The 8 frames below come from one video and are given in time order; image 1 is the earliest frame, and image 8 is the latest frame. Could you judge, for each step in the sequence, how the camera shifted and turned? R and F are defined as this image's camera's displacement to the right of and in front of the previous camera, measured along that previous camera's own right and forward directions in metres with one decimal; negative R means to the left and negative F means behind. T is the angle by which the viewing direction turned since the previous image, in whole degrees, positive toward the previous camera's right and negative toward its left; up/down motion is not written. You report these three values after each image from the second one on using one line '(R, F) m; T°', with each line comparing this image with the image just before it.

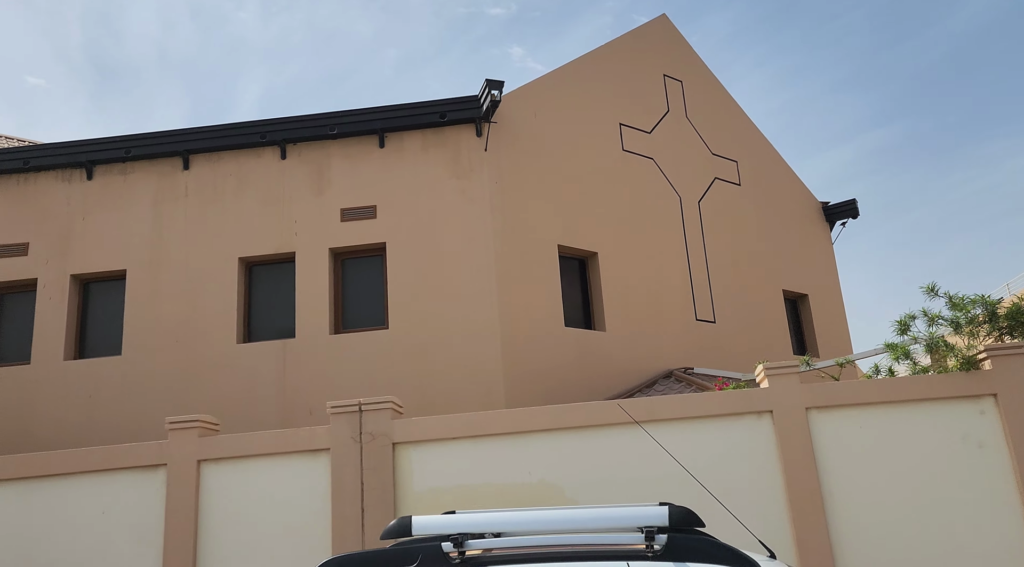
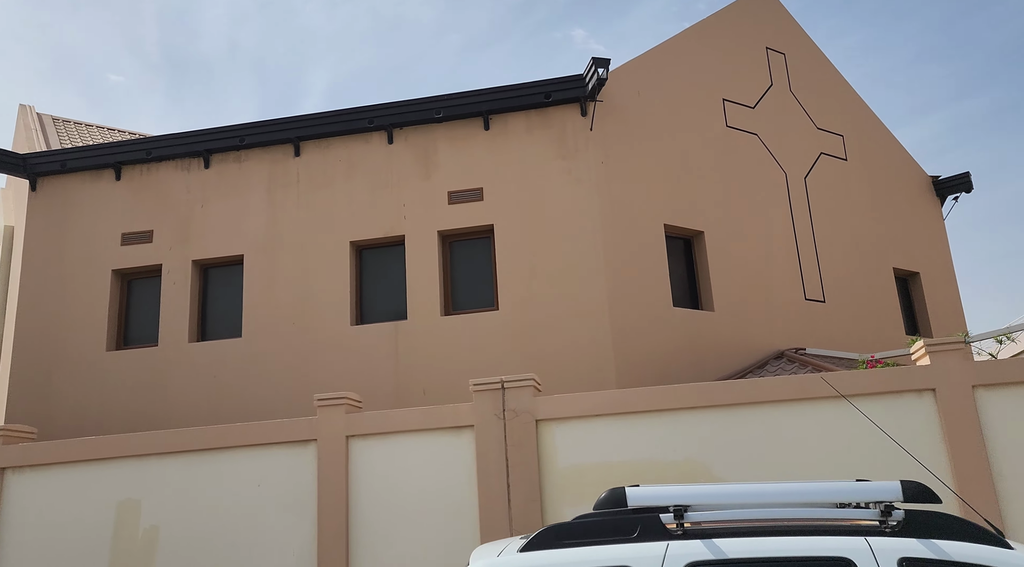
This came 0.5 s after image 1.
(-0.4, 0.0) m; -5°
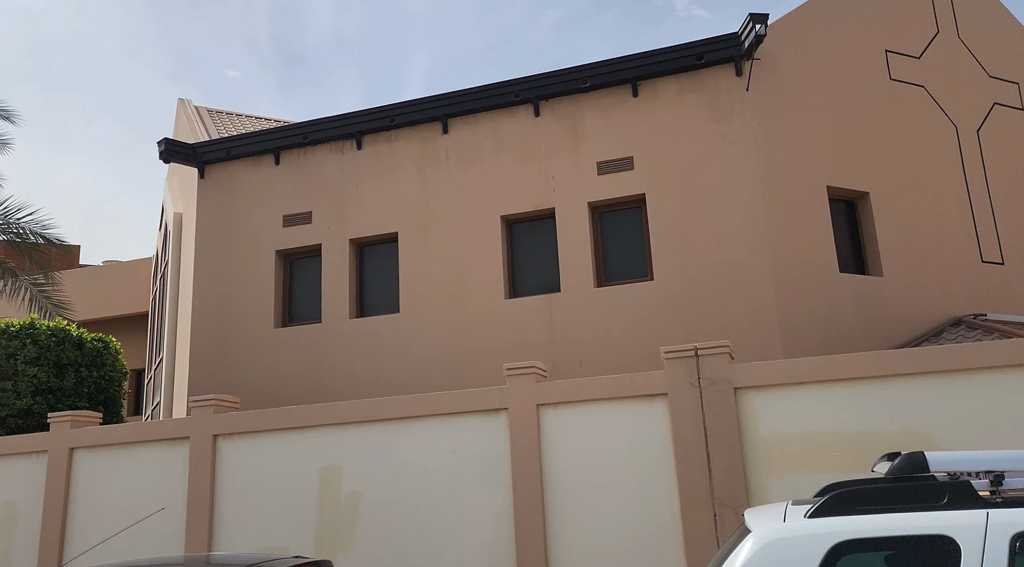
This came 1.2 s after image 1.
(-0.4, 0.0) m; -8°
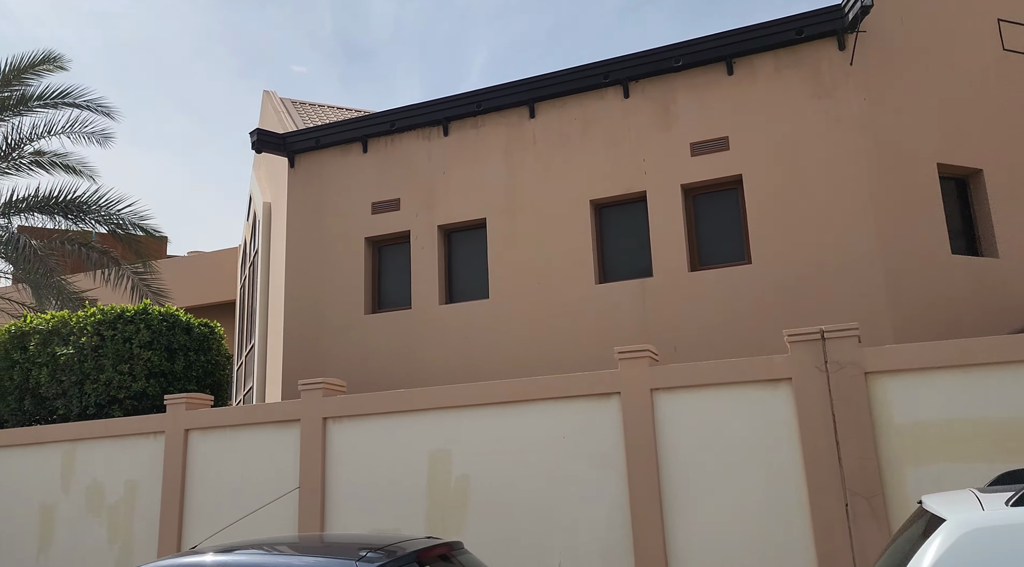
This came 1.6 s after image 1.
(-0.3, +0.1) m; -5°
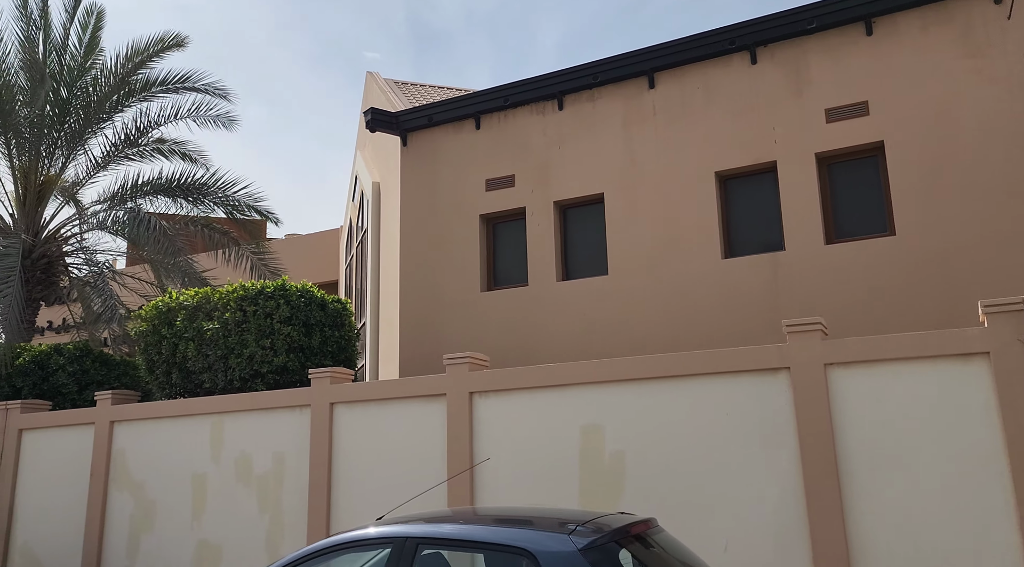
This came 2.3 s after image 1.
(-0.5, +0.1) m; -6°
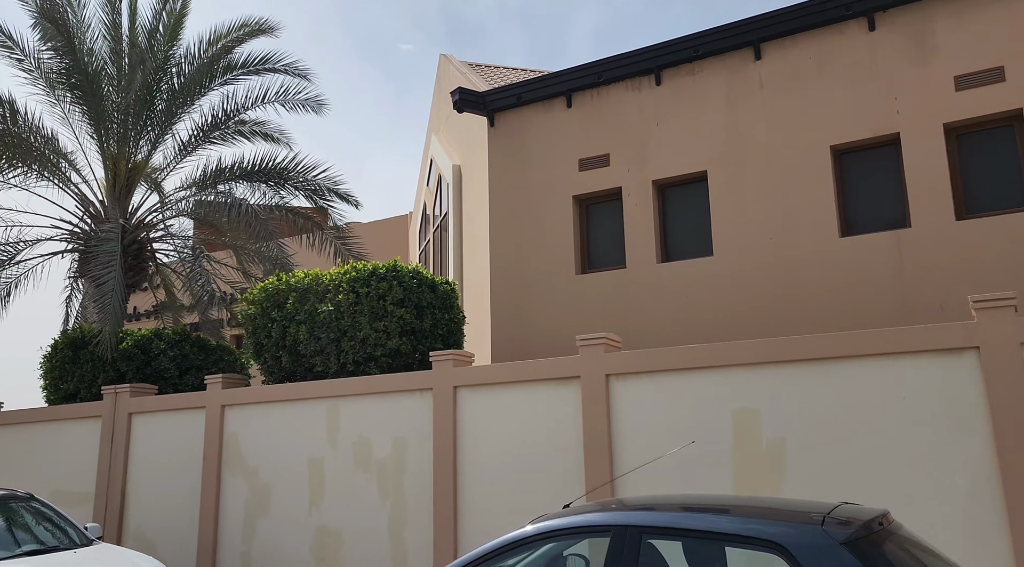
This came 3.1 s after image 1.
(-0.7, +0.3) m; -3°
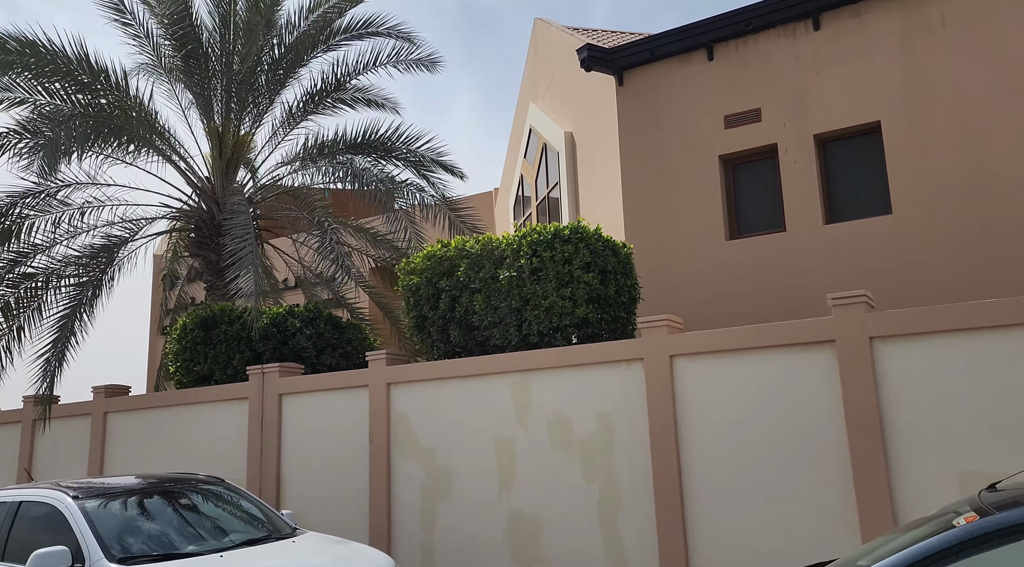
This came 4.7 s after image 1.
(-1.5, +0.8) m; -3°
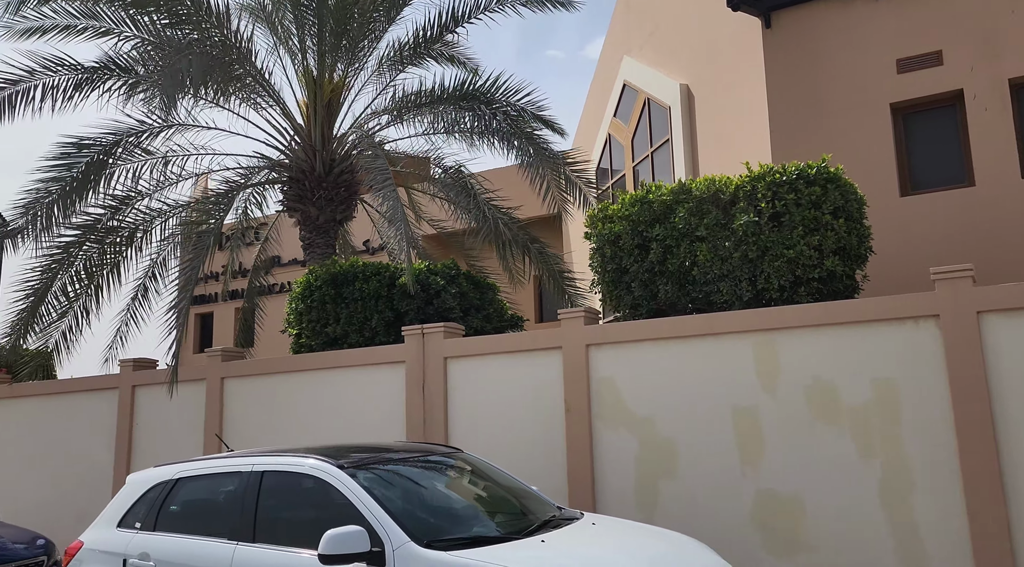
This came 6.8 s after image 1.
(-1.9, +1.1) m; 0°
